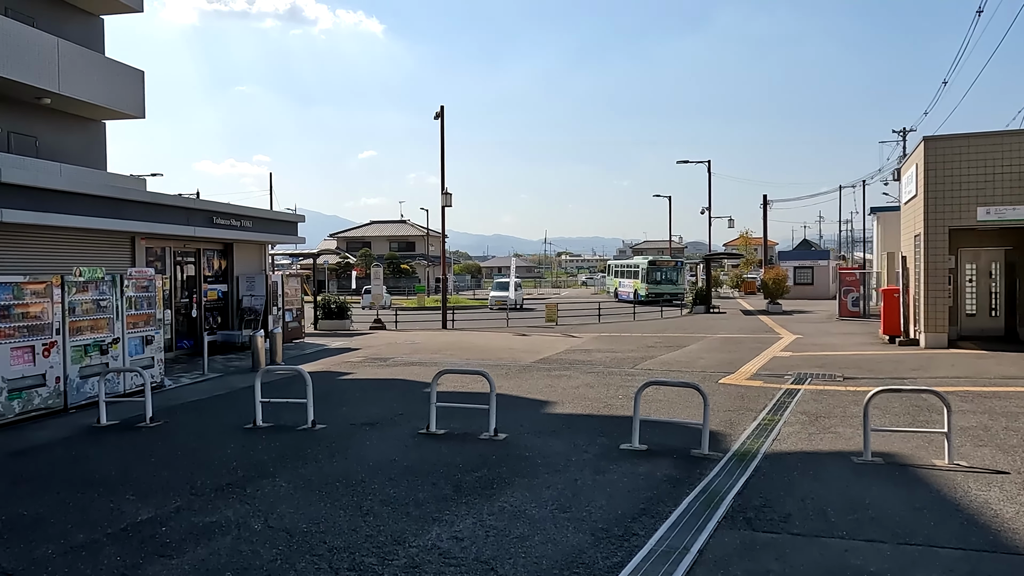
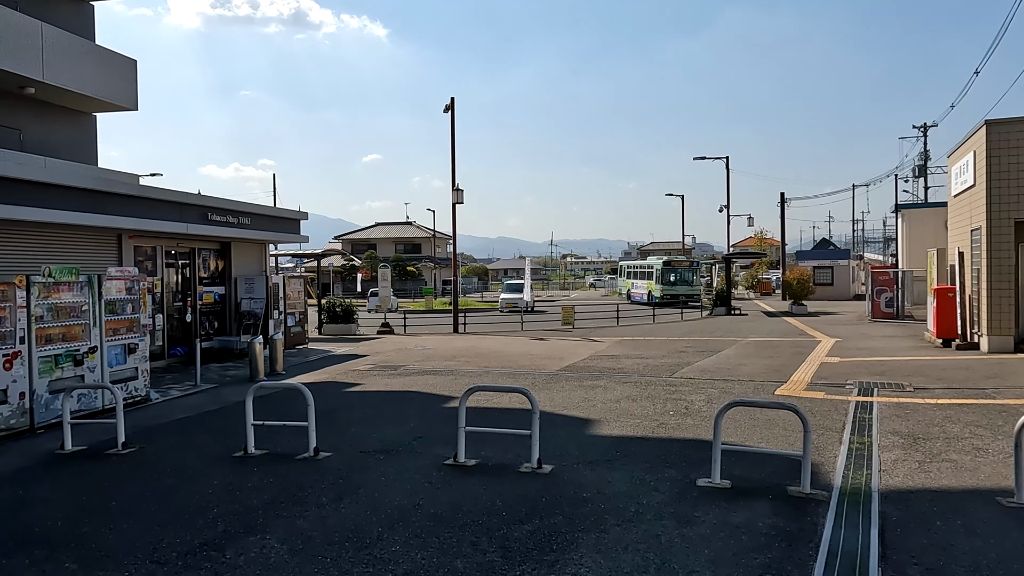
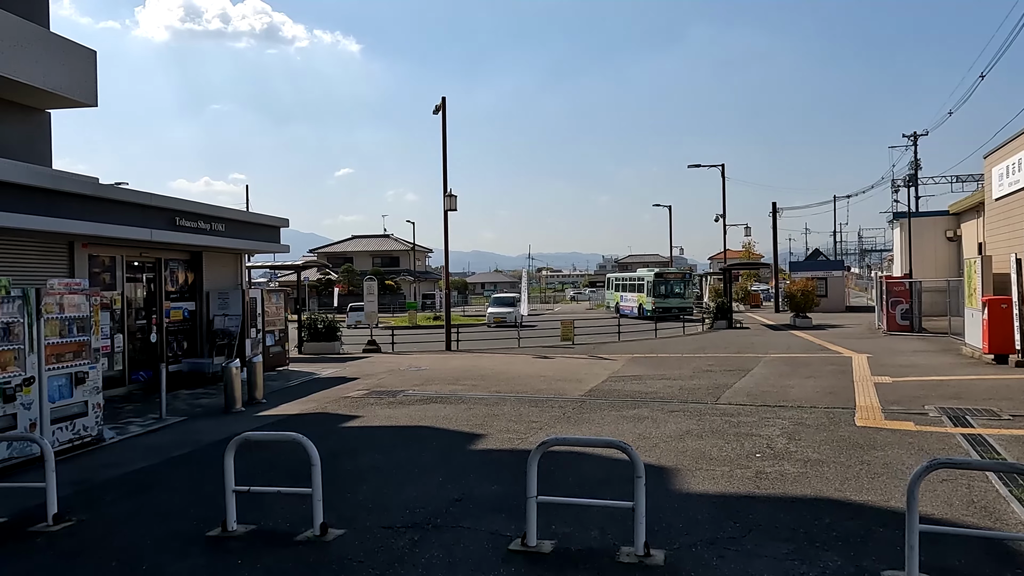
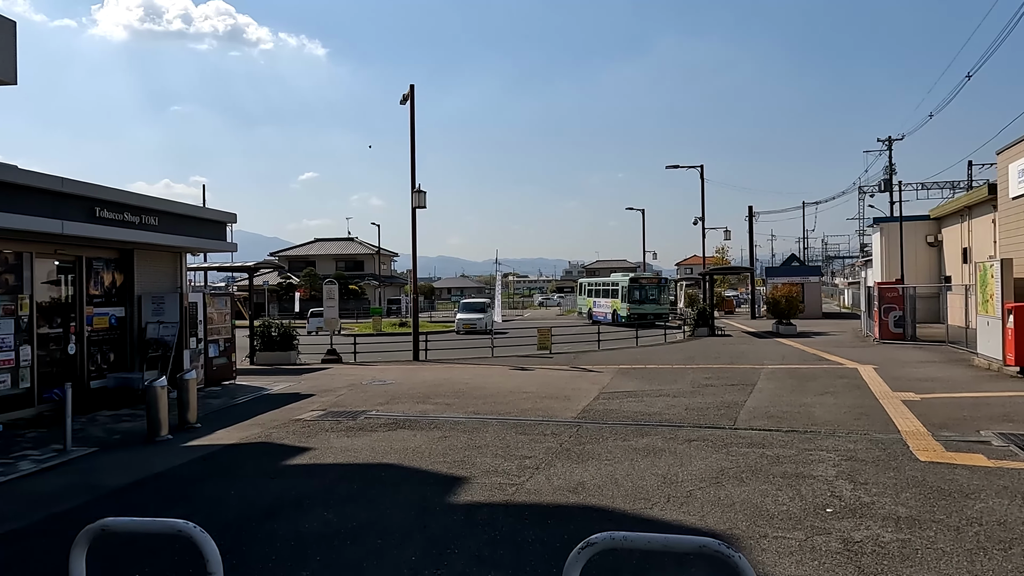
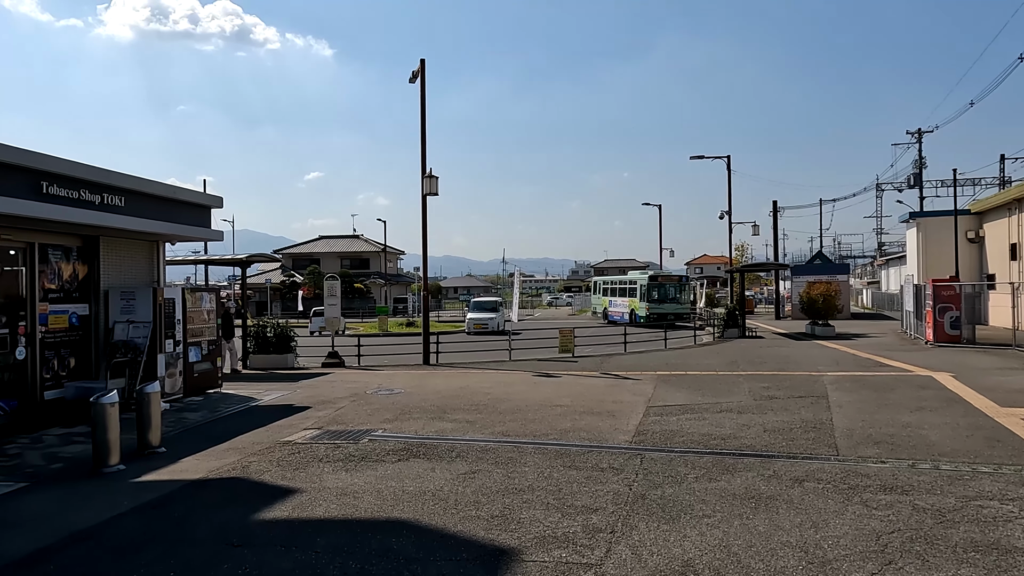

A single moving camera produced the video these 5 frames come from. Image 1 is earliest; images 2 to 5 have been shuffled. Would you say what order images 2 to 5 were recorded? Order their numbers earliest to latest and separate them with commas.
2, 3, 4, 5
